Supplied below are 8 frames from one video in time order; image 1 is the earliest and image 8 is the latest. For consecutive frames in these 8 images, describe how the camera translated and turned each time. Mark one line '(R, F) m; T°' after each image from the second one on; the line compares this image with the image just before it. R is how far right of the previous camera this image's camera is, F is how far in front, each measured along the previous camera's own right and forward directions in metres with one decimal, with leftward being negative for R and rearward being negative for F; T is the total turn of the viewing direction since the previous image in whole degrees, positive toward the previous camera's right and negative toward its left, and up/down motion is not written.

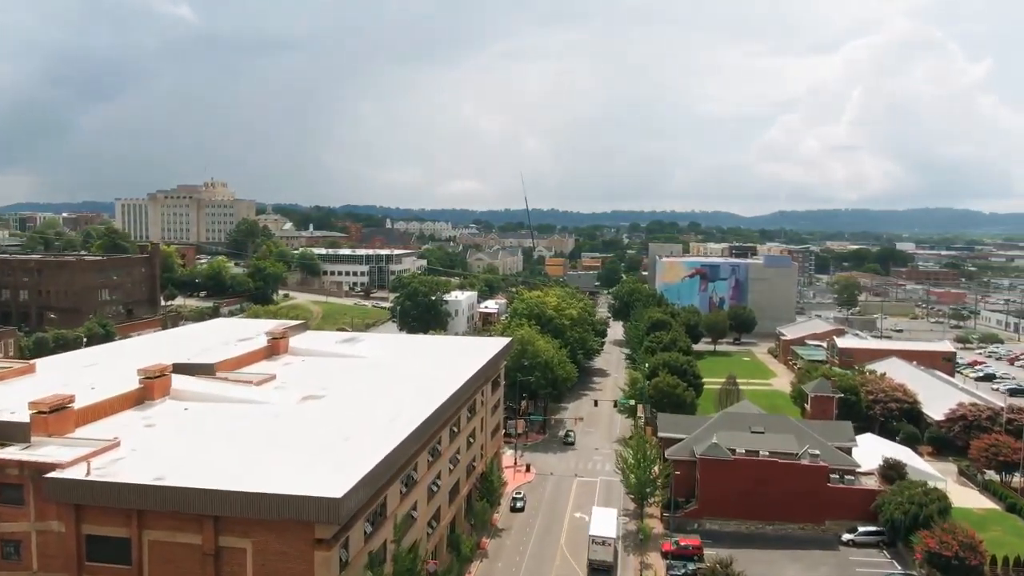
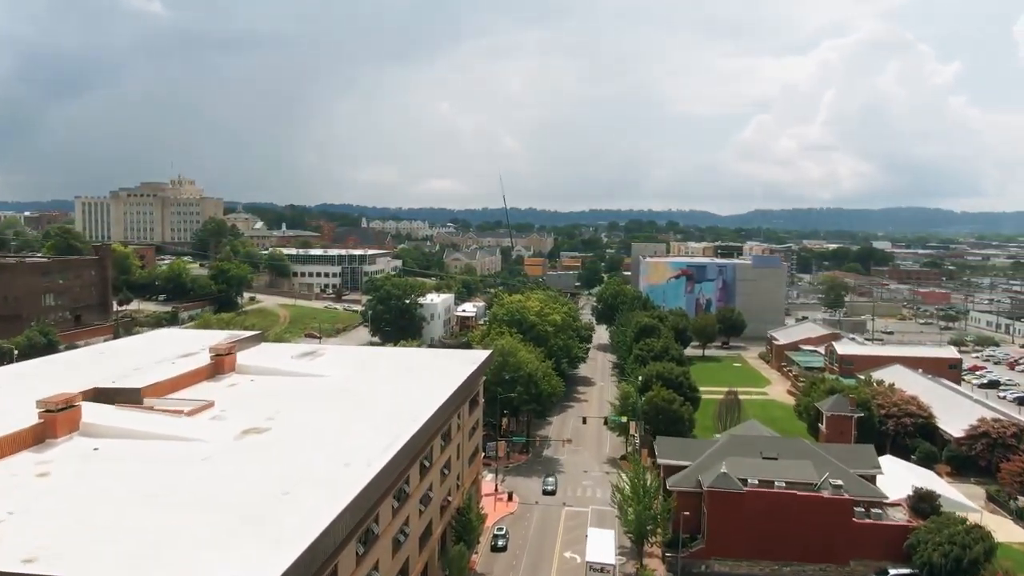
(-0.1, +3.4) m; +2°
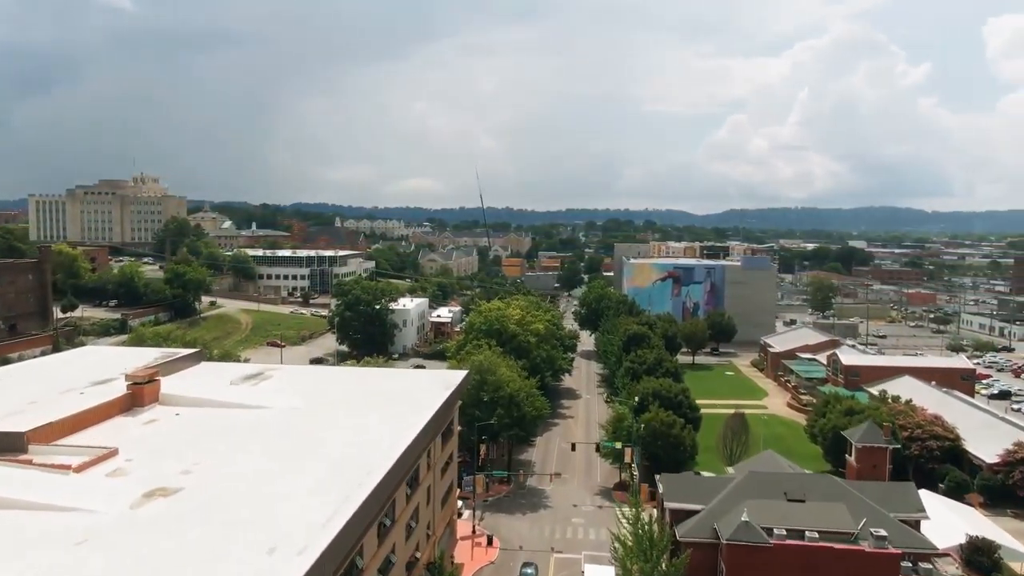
(-0.1, +3.9) m; +2°
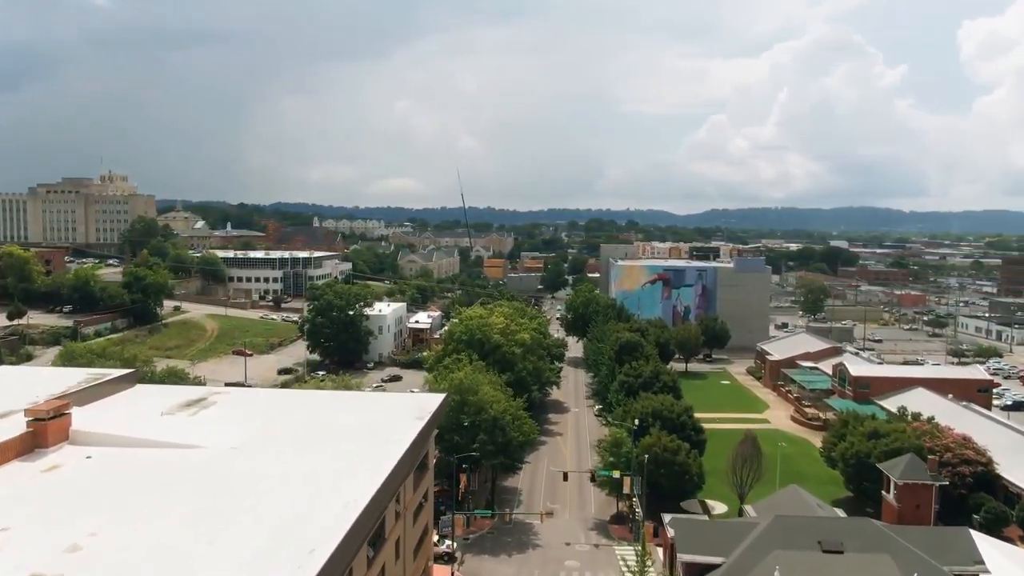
(-0.1, +3.4) m; +1°
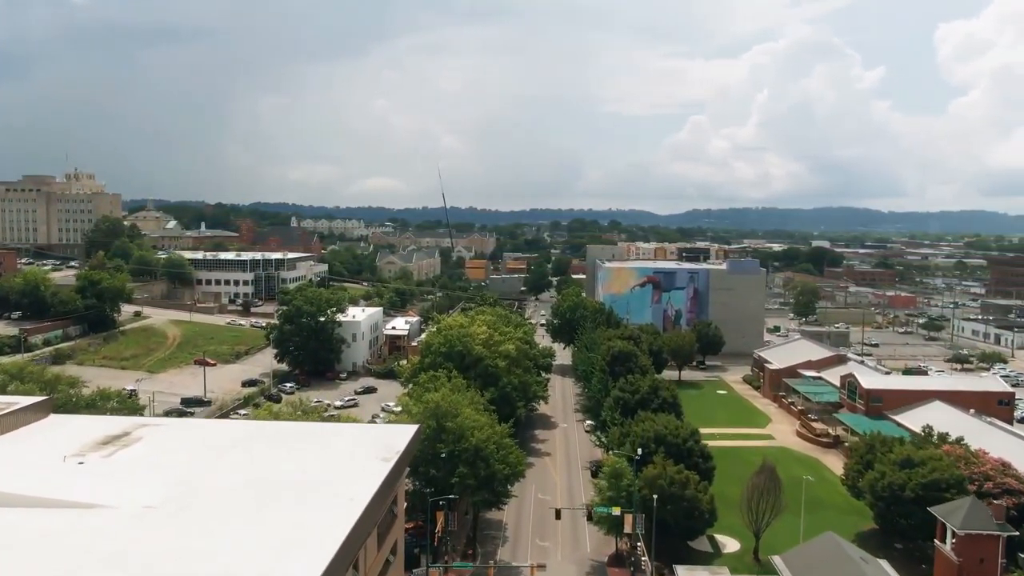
(-0.1, +3.4) m; +1°
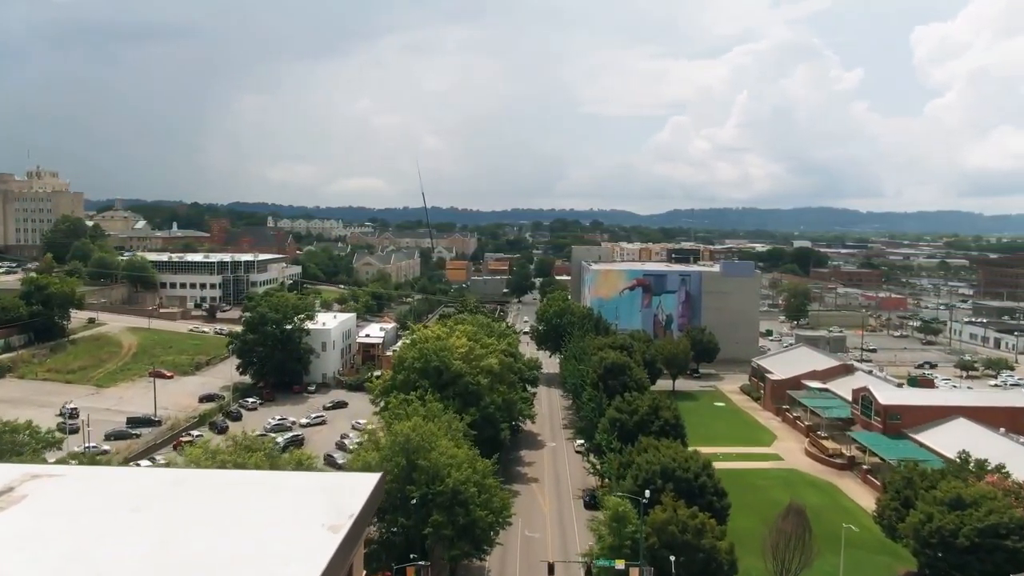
(-0.1, +3.6) m; +1°
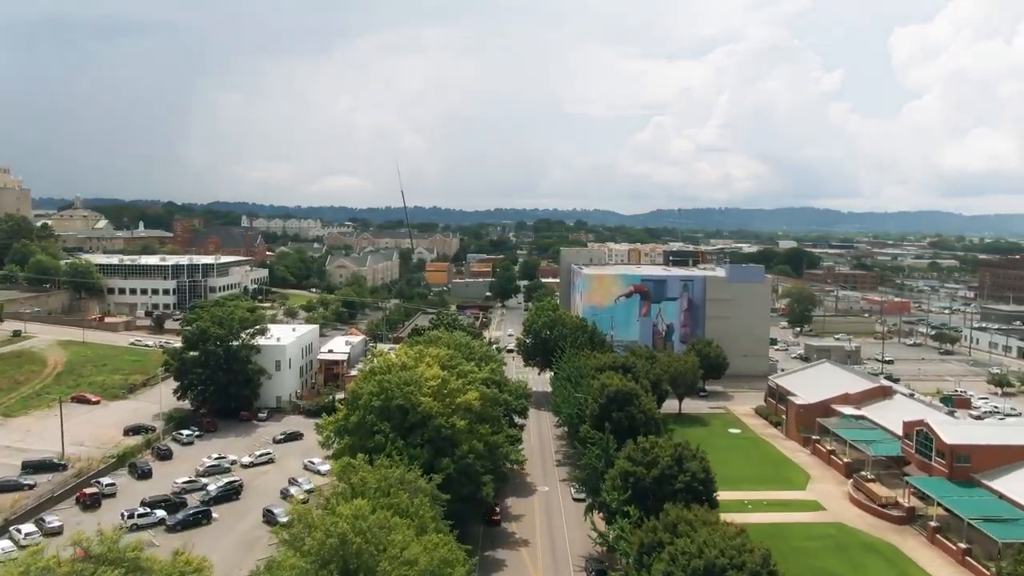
(0.0, +6.3) m; +1°
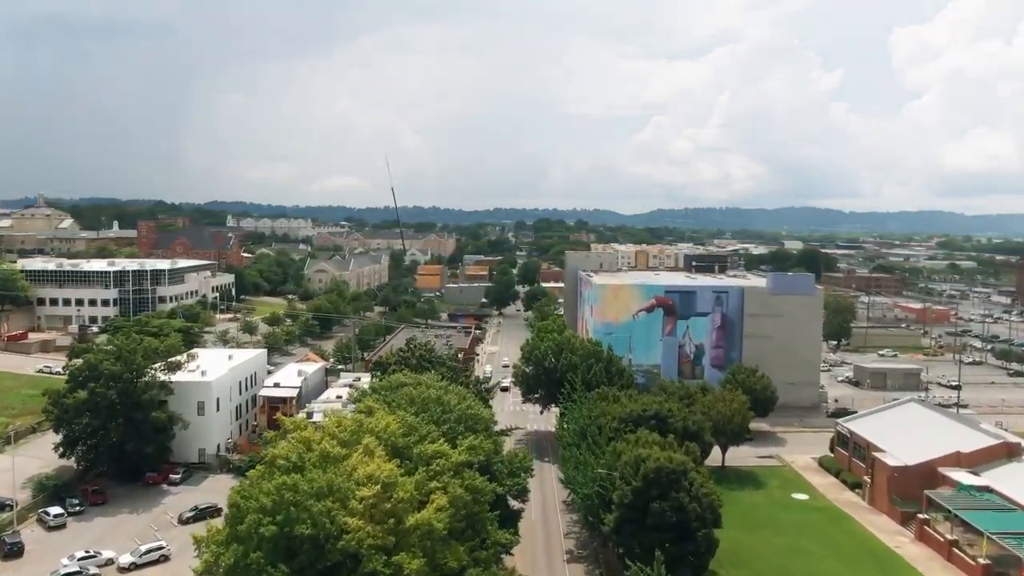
(+0.2, +9.7) m; 0°
